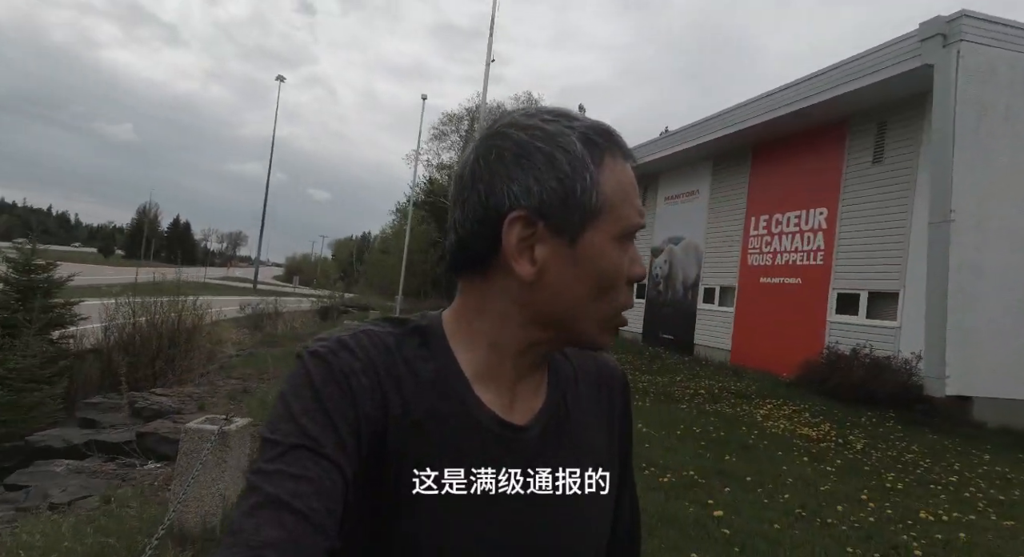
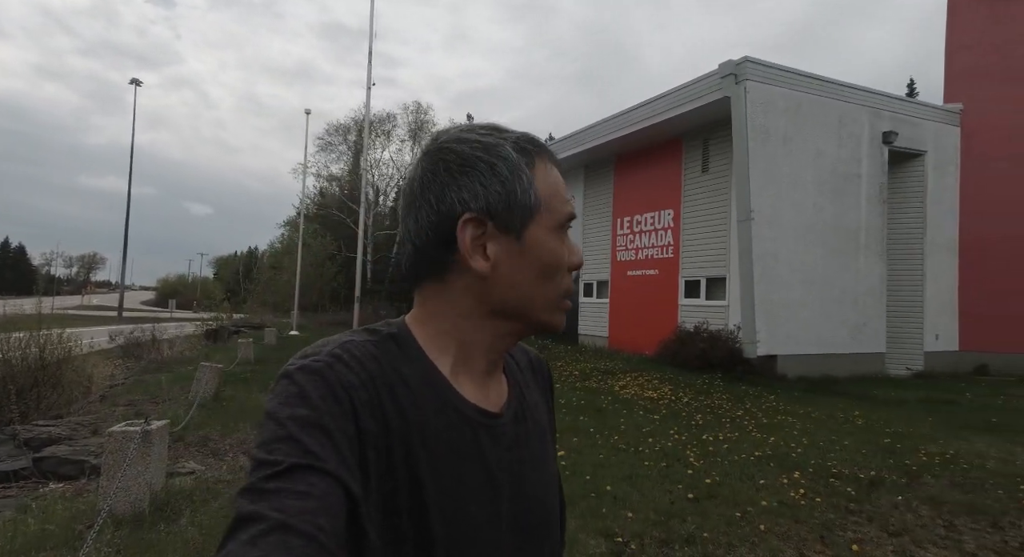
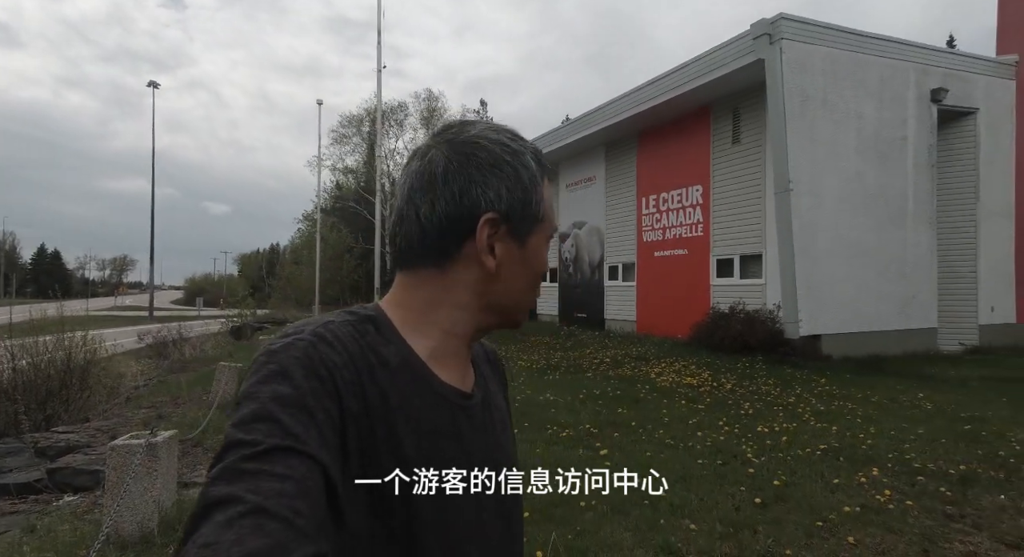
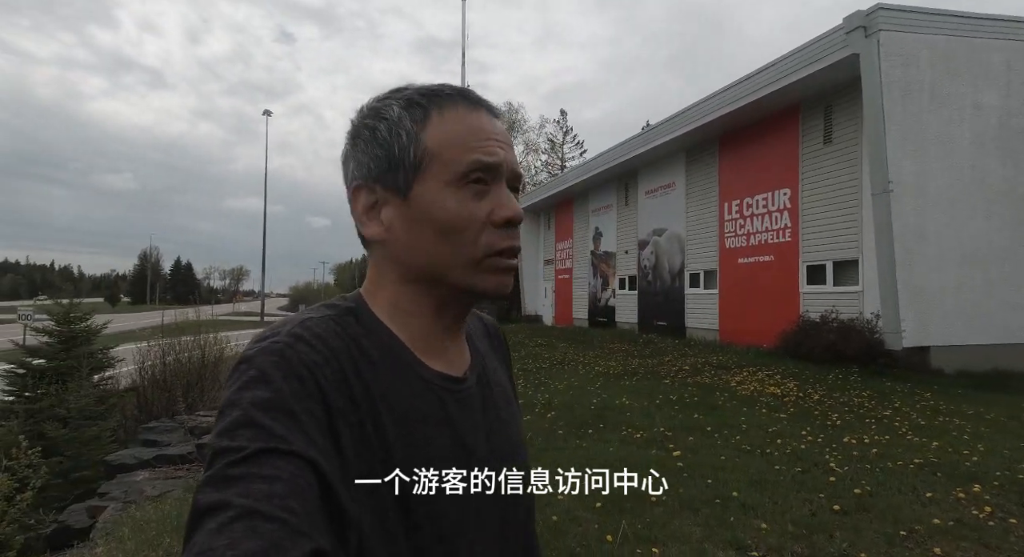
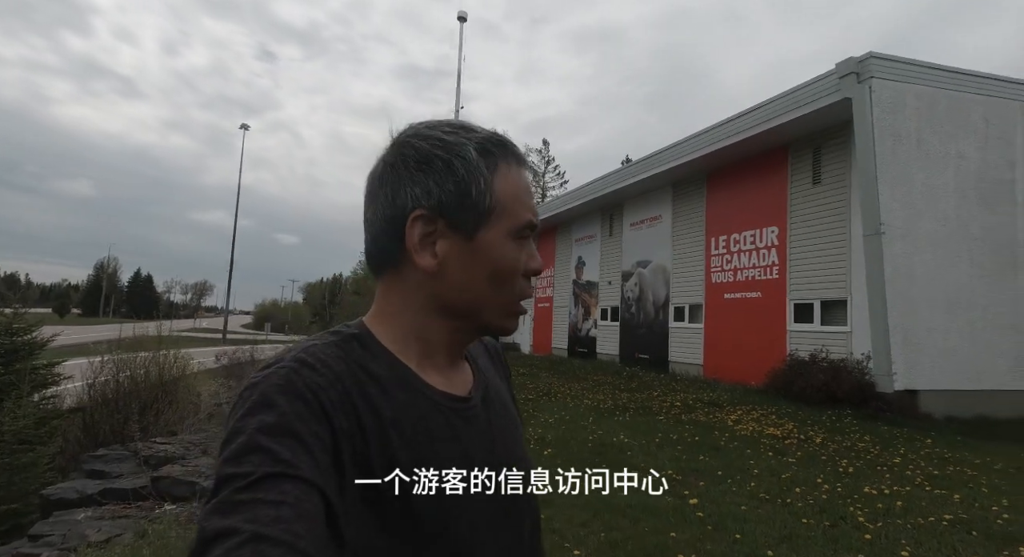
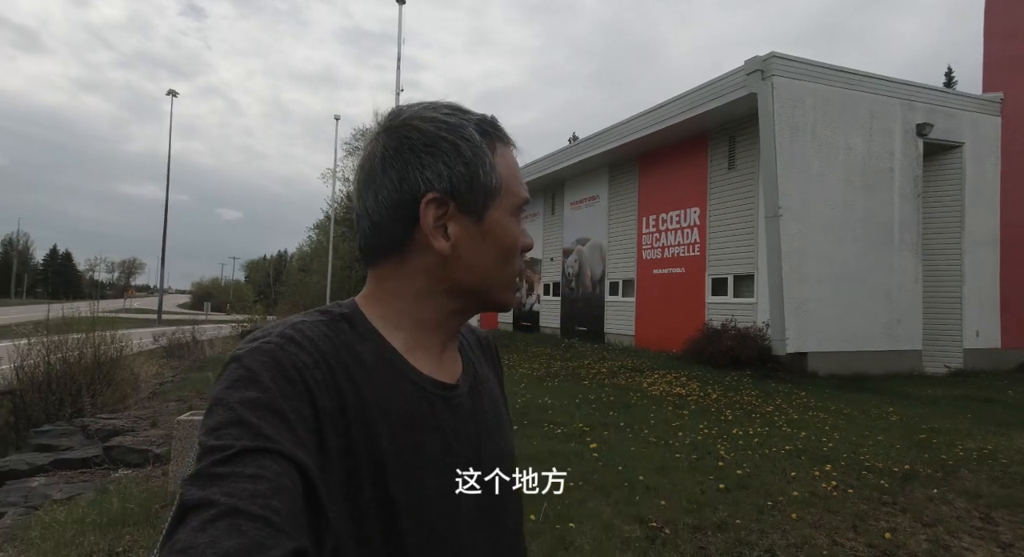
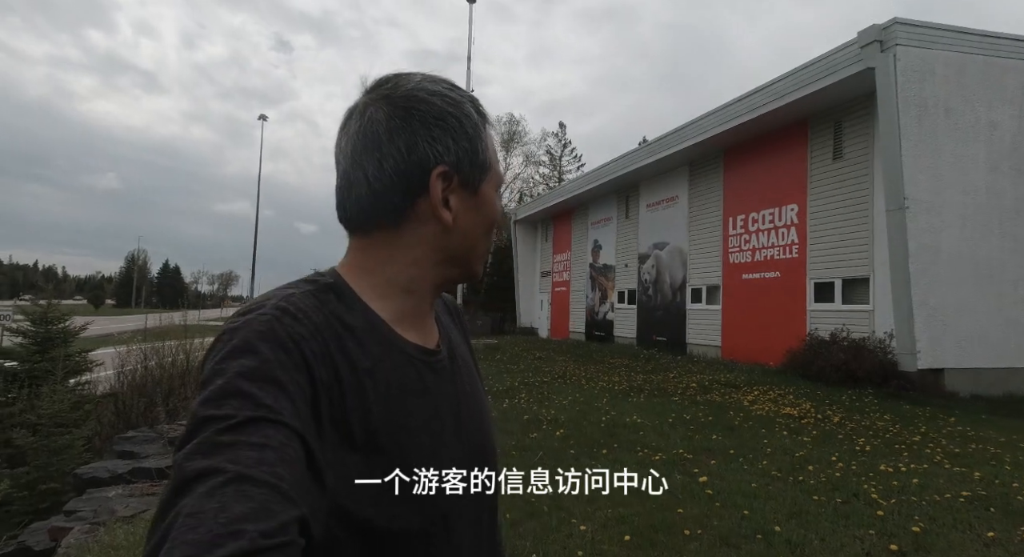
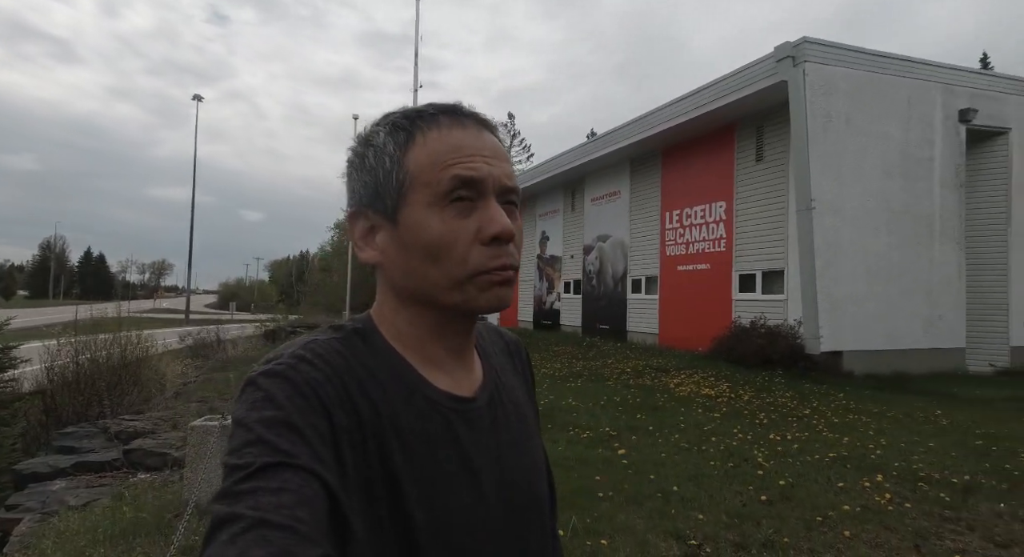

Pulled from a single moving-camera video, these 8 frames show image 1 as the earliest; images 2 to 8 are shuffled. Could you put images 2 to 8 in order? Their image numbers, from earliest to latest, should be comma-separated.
7, 5, 3, 4, 8, 2, 6
